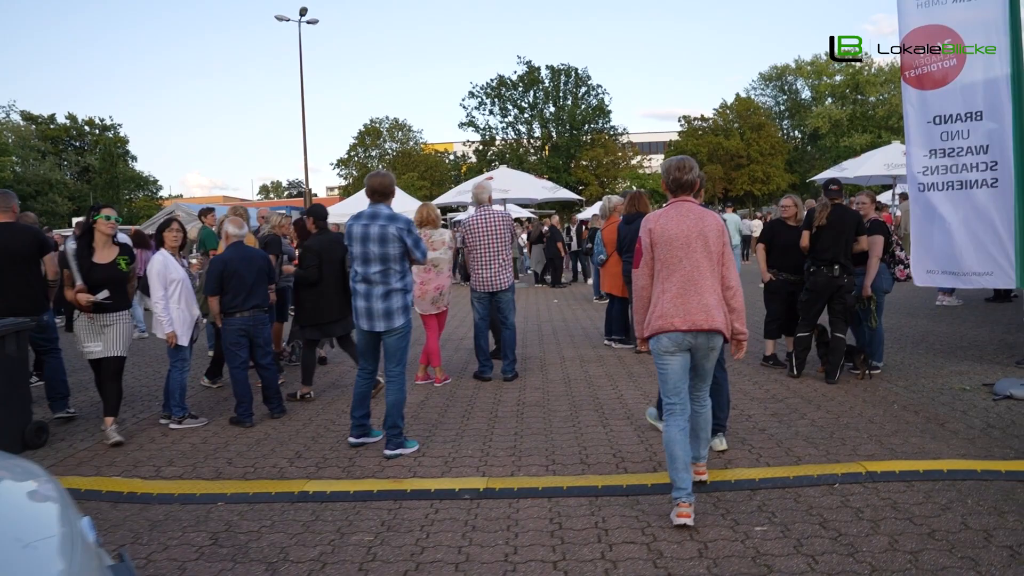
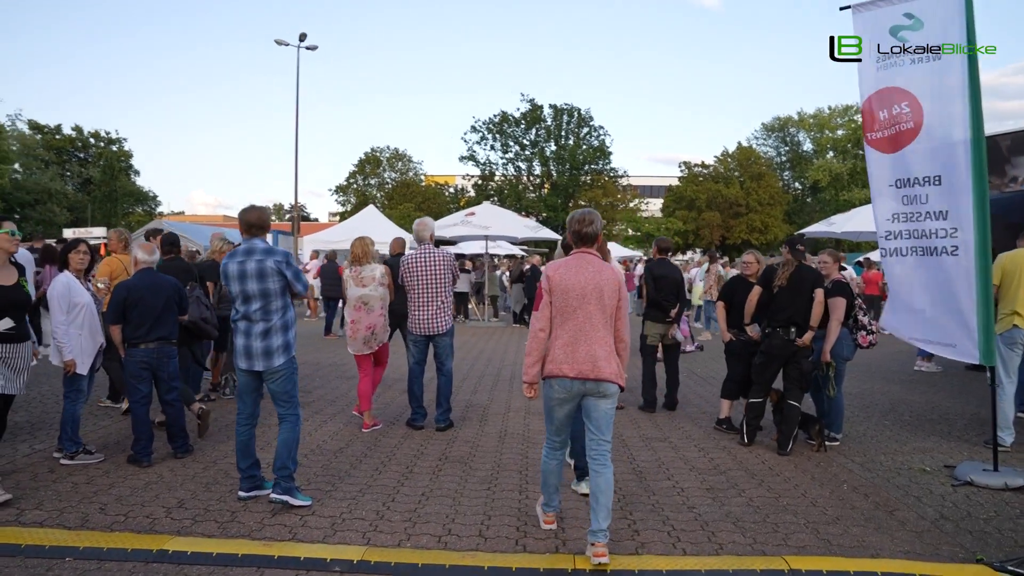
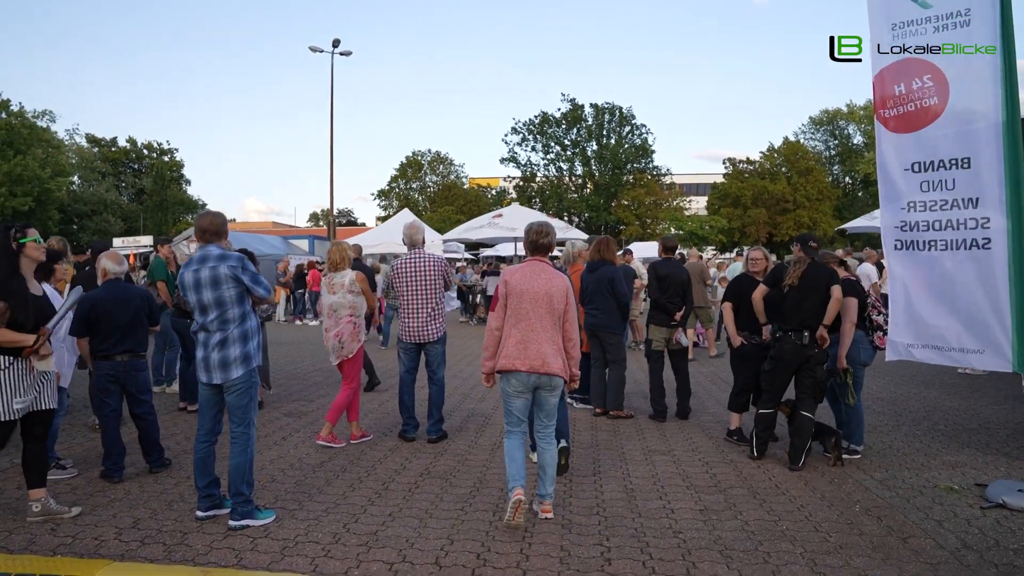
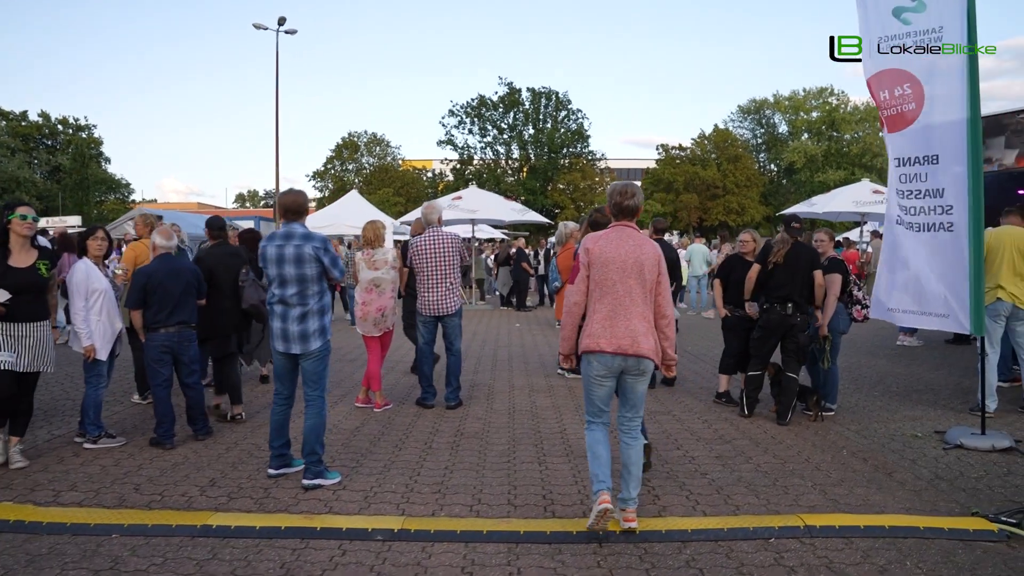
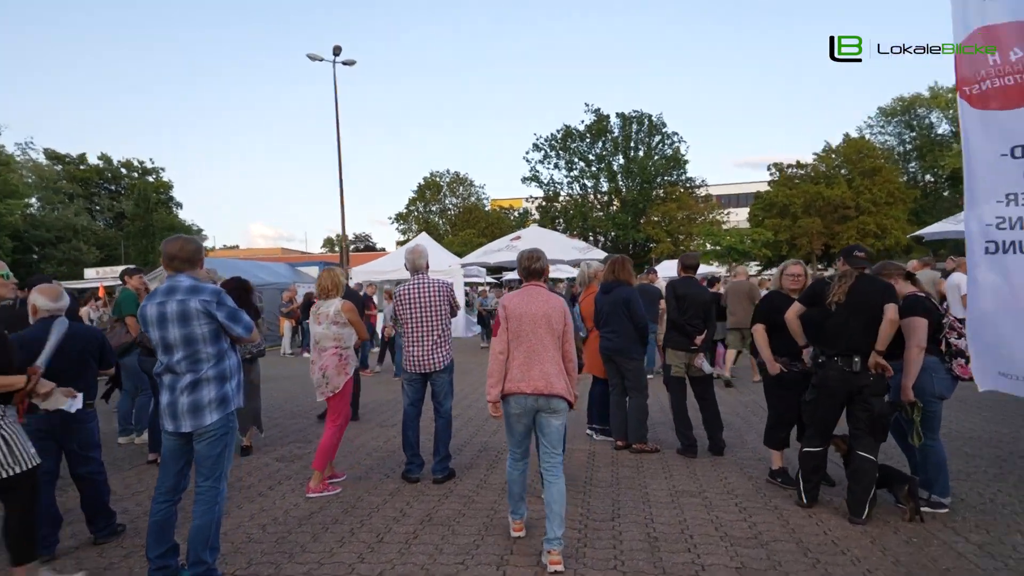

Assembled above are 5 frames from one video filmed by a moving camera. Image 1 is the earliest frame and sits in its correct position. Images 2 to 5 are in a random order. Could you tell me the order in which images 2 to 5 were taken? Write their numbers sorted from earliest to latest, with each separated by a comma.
4, 2, 3, 5
